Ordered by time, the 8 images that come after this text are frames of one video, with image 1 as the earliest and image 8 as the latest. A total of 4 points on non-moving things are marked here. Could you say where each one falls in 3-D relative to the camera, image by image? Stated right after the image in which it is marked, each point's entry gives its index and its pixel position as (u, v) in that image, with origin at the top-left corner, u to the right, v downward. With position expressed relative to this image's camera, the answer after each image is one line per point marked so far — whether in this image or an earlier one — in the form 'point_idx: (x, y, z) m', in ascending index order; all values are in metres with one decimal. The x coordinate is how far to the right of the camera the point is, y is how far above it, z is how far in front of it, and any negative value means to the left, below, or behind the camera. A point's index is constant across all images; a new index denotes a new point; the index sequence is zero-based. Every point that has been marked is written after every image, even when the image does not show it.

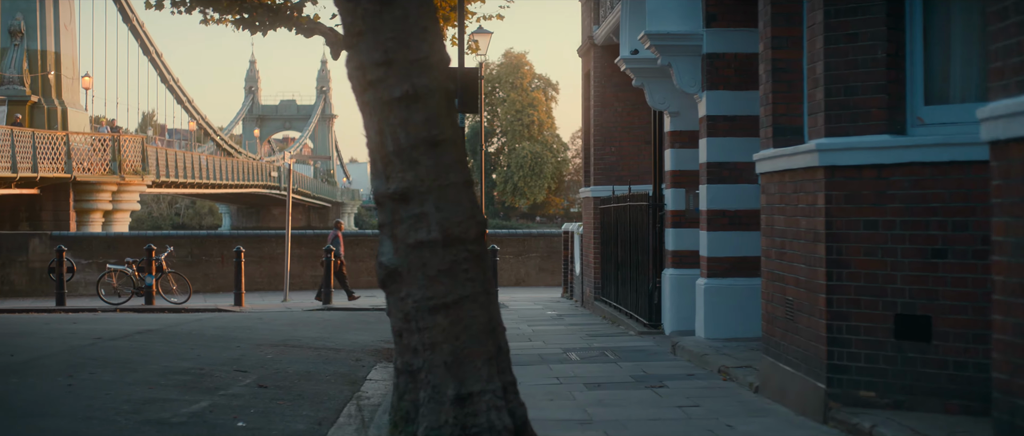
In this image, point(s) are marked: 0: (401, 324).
0: (-0.5, -0.5, +4.1) m
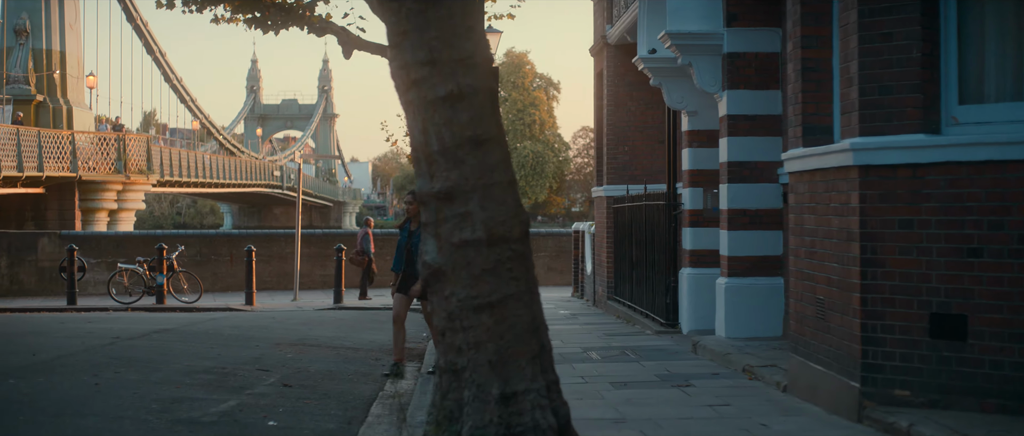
0: (-0.3, -0.5, +4.1) m
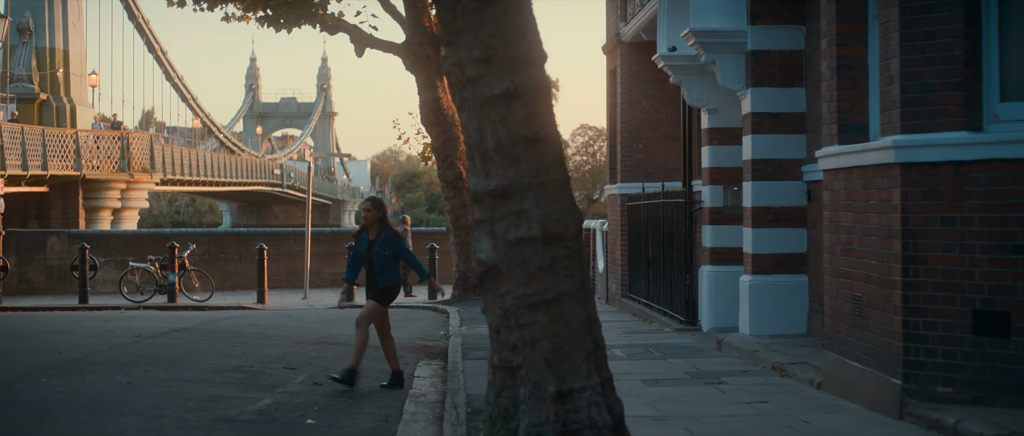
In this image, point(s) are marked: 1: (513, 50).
0: (-0.1, -0.4, +4.1) m
1: (0.0, +0.7, +4.0) m
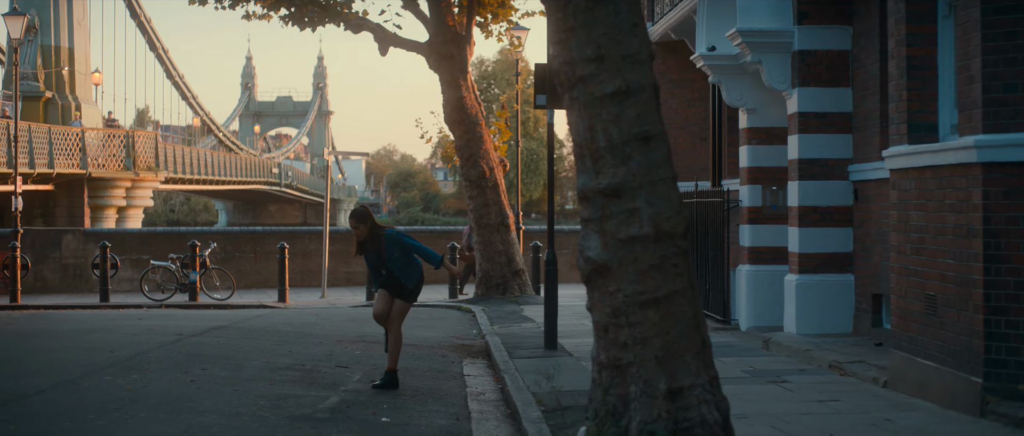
0: (+0.4, -0.4, +4.1) m
1: (+0.5, +0.7, +4.0) m
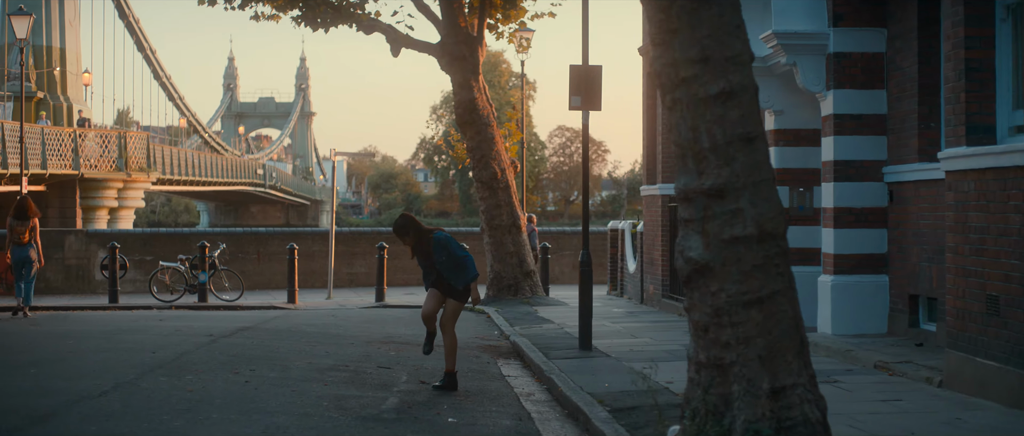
0: (+0.8, -0.4, +4.1) m
1: (+0.9, +0.7, +4.0) m
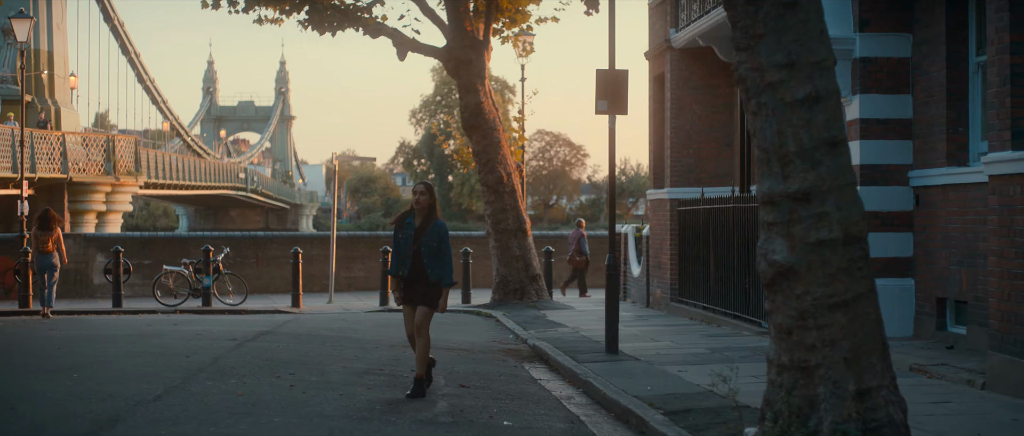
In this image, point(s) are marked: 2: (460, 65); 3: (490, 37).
0: (+1.2, -0.5, +4.2) m
1: (+1.3, +0.7, +4.0) m
2: (-1.0, +3.0, +18.6) m
3: (-0.4, +3.6, +18.9) m
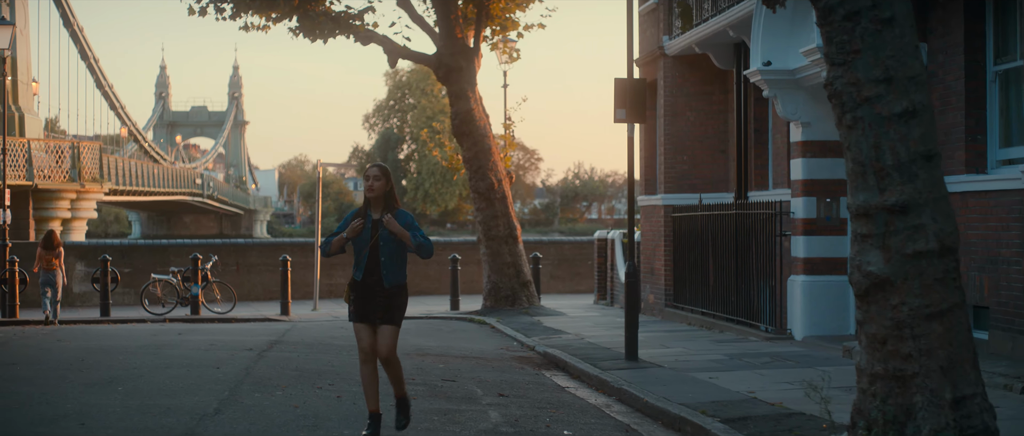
0: (+1.7, -0.5, +4.2) m
1: (+1.7, +0.6, +4.1) m
2: (-1.1, +2.8, +18.6) m
3: (-0.5, +3.5, +19.0) m
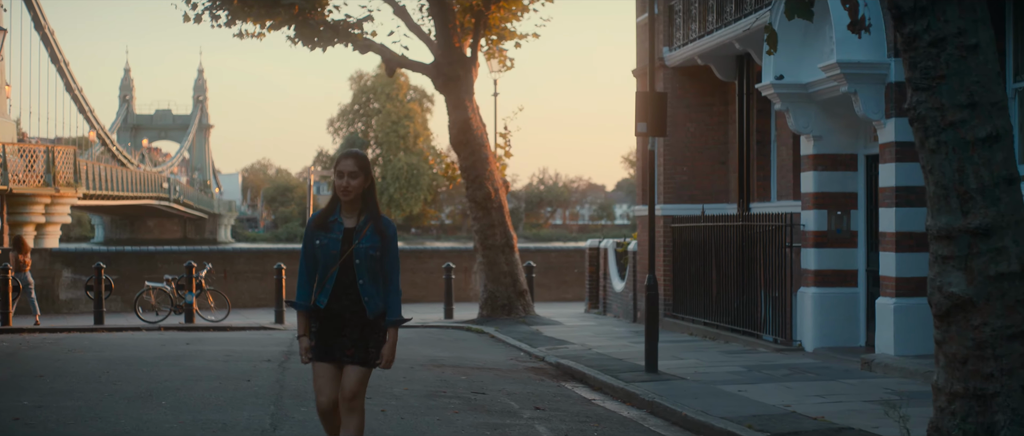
0: (+2.1, -0.6, +4.3) m
1: (+2.1, +0.5, +4.2) m
2: (-1.1, +2.7, +18.6) m
3: (-0.5, +3.3, +19.0) m
